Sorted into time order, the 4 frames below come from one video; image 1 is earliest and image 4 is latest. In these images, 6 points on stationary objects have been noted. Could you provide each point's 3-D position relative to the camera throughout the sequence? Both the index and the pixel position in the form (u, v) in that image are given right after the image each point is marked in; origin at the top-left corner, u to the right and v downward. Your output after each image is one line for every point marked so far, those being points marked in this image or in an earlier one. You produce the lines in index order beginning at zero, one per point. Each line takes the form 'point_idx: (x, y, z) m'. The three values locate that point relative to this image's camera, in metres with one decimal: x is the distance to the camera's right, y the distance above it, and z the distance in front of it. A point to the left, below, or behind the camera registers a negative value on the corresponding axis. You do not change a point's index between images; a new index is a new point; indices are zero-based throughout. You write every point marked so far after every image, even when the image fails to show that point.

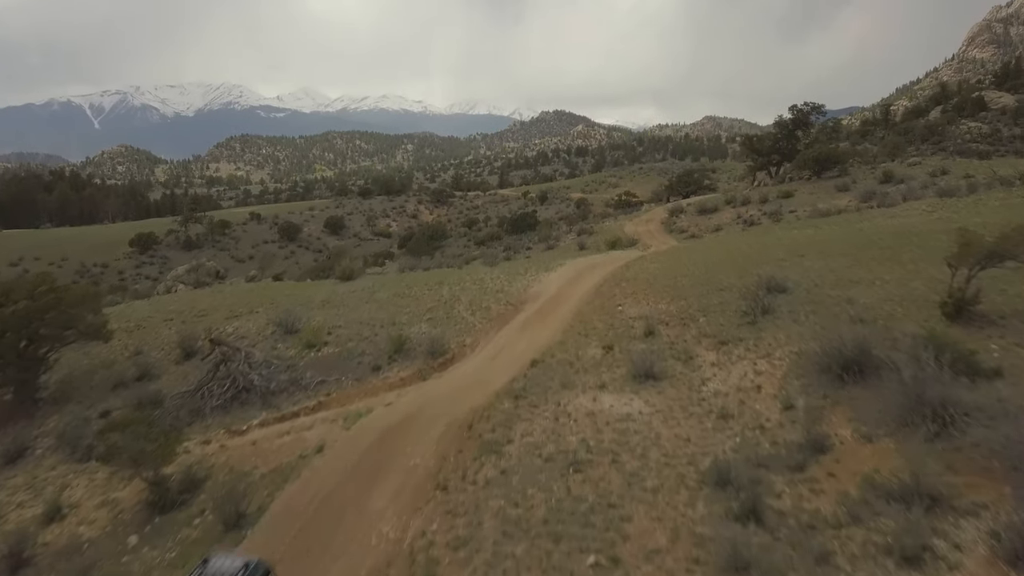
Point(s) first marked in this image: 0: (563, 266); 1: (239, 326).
0: (+2.0, +0.9, +19.0) m
1: (-8.7, -1.2, +15.3) m
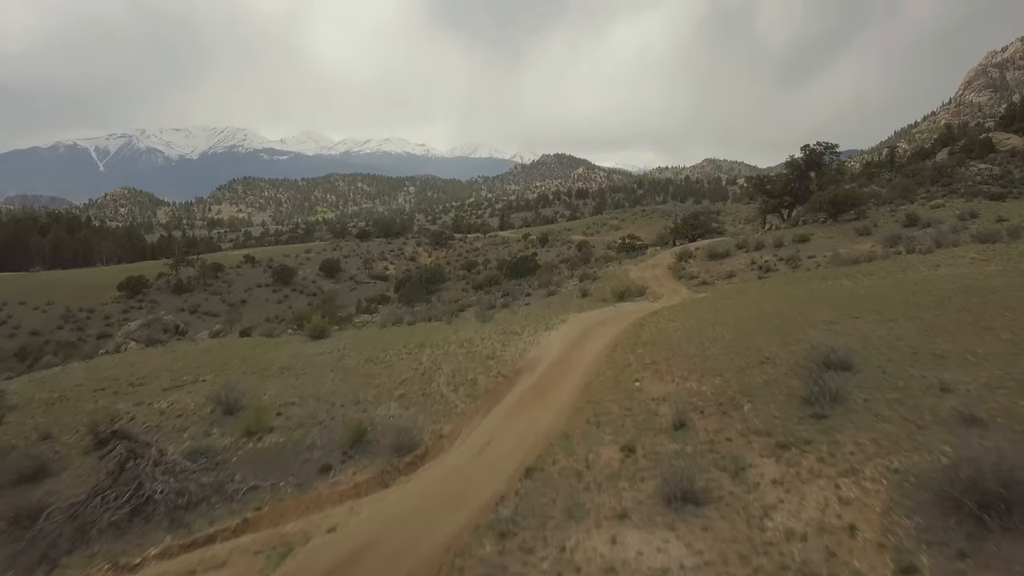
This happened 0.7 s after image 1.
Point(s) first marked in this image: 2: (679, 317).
0: (+1.9, -1.1, +16.5) m
1: (-8.9, -3.0, +12.6) m
2: (+5.3, -0.9, +15.2) m
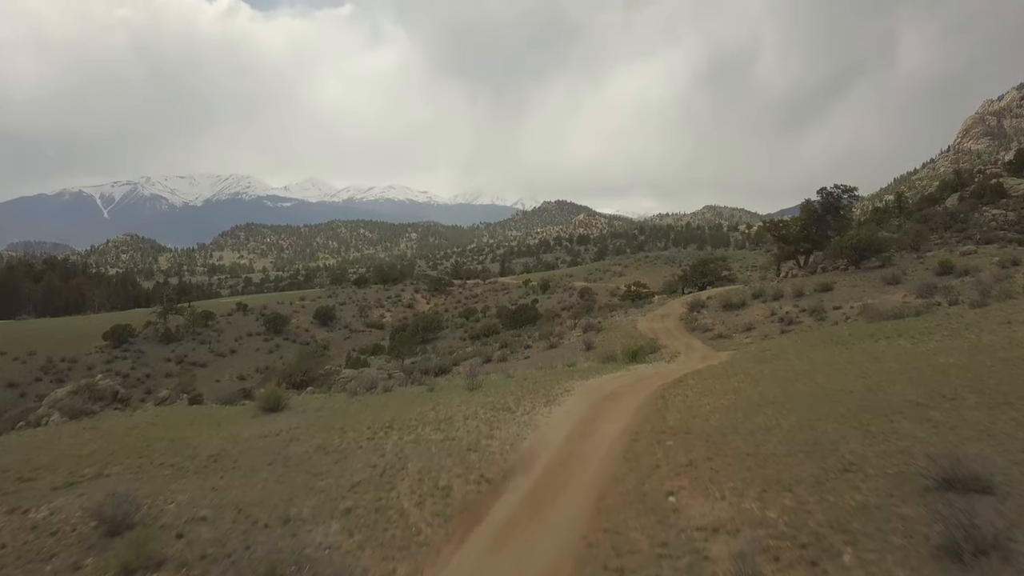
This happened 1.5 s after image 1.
0: (+1.7, -2.9, +13.6) m
1: (-9.1, -4.4, +9.6) m
2: (+5.0, -2.6, +12.3) m
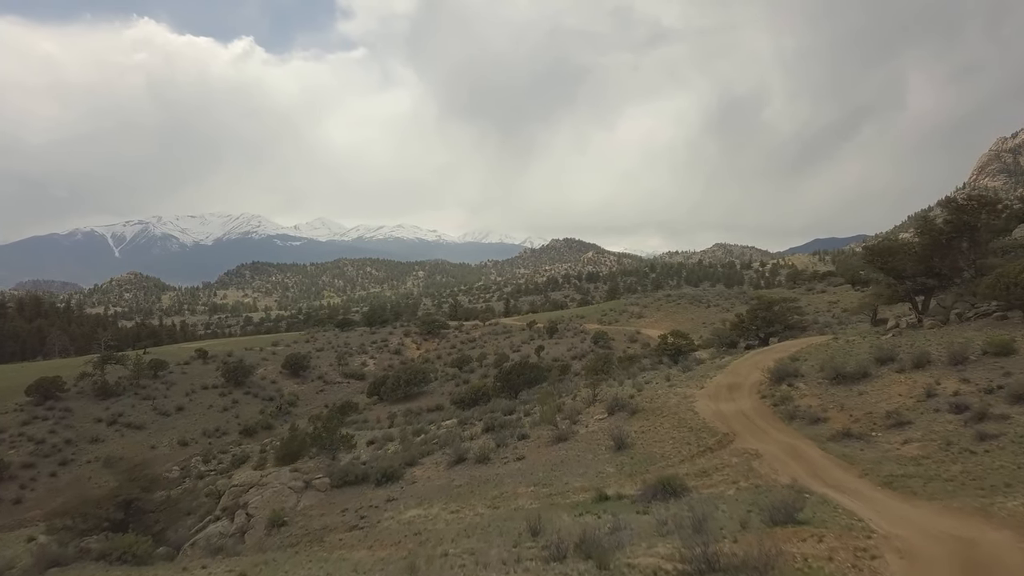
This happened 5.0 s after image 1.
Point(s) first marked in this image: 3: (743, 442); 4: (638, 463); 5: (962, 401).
0: (+0.6, -4.0, +1.0) m
1: (-10.2, -5.1, -2.8) m
2: (+4.0, -3.5, -0.3) m
3: (+8.6, -5.5, +17.6) m
4: (+4.7, -6.2, +18.4) m
5: (+16.0, -4.0, +16.6) m
